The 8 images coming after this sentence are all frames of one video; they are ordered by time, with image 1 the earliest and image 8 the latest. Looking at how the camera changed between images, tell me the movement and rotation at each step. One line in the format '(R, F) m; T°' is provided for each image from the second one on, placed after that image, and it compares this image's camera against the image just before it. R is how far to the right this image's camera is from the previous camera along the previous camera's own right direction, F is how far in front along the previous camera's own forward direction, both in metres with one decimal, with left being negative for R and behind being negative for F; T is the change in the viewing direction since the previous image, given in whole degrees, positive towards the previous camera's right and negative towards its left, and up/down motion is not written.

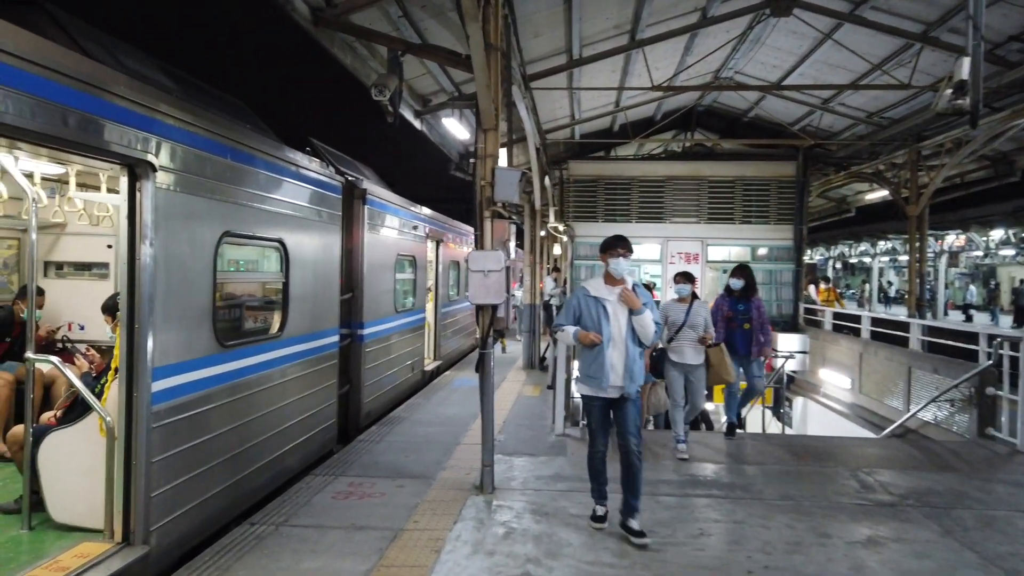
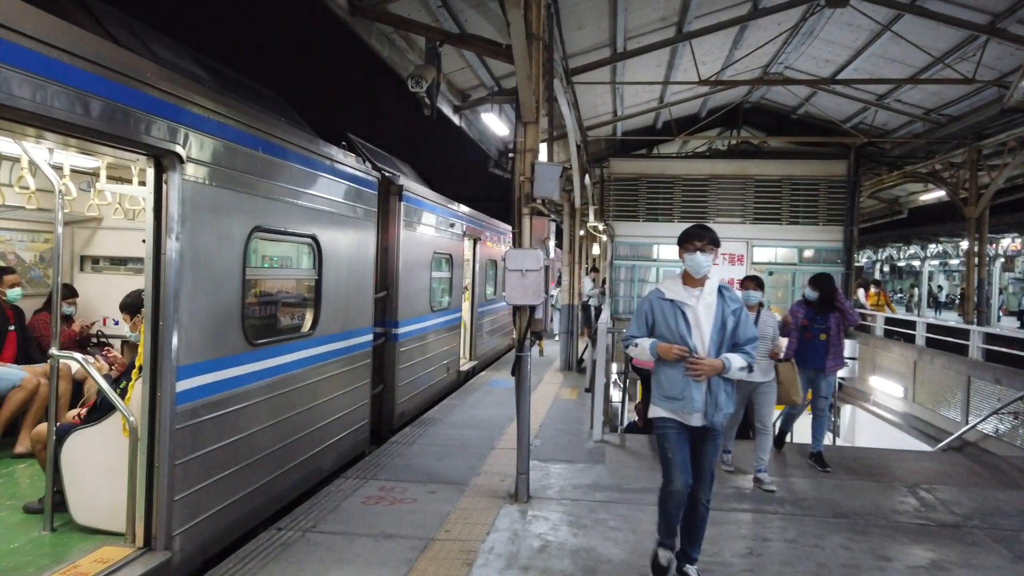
(0.0, +0.2) m; -3°
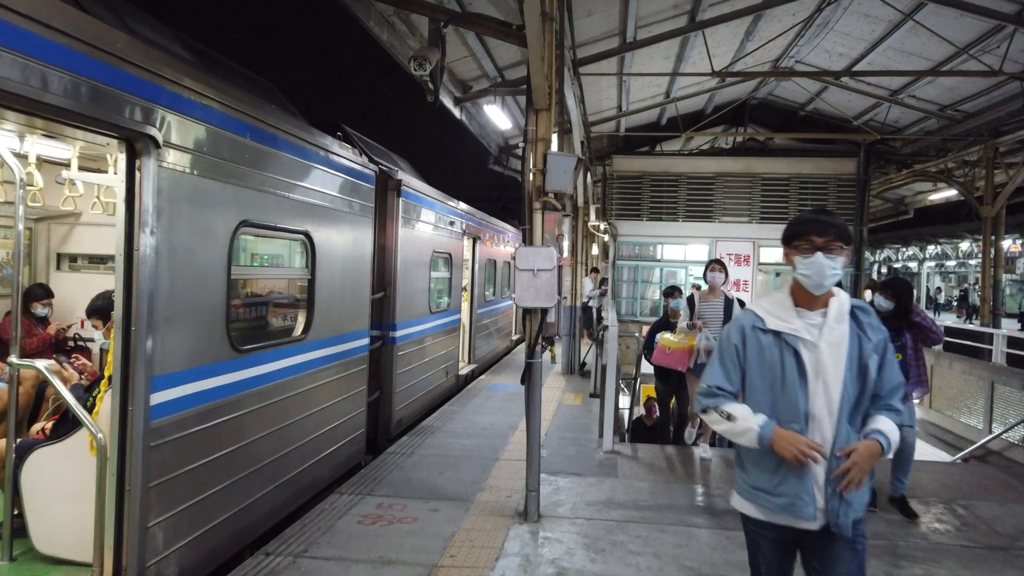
(-0.1, +0.3) m; +1°
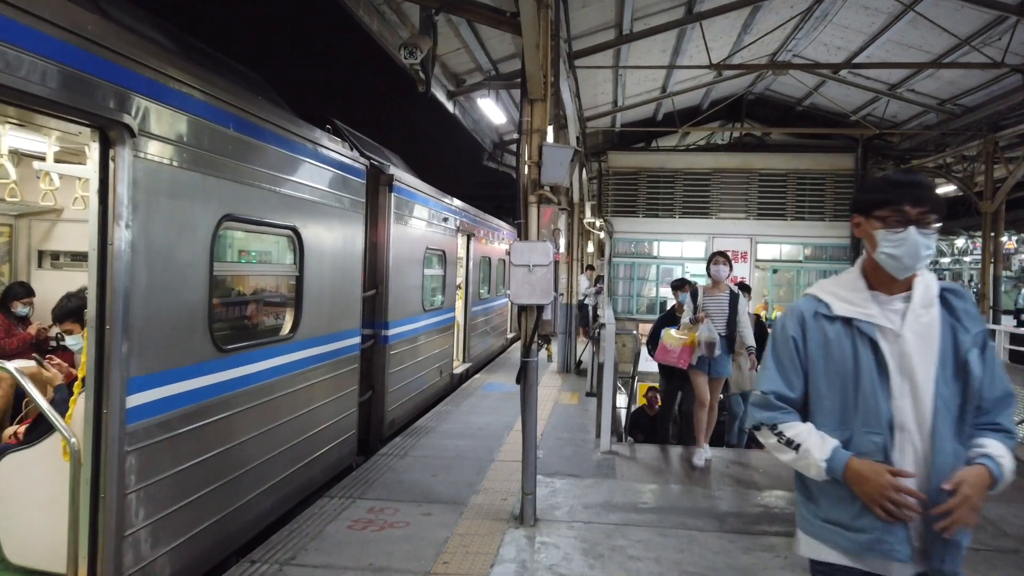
(0.0, +0.1) m; 0°
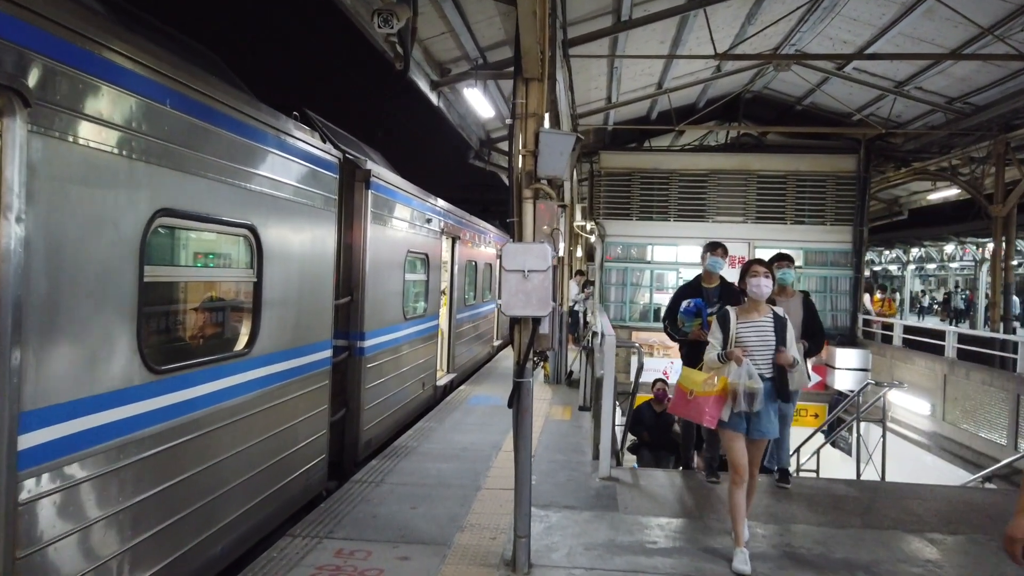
(0.0, +0.5) m; +1°
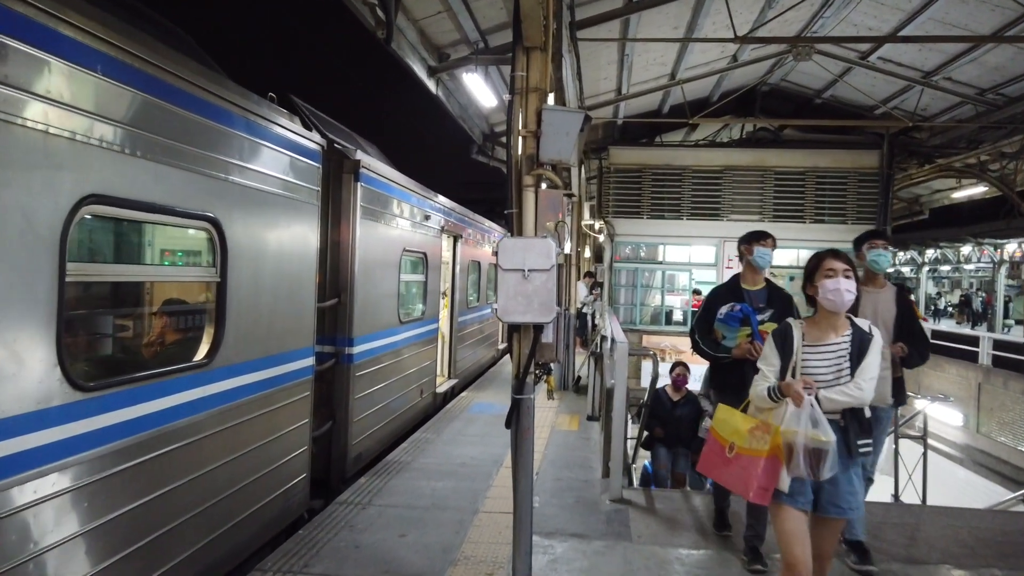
(0.0, +0.4) m; -1°
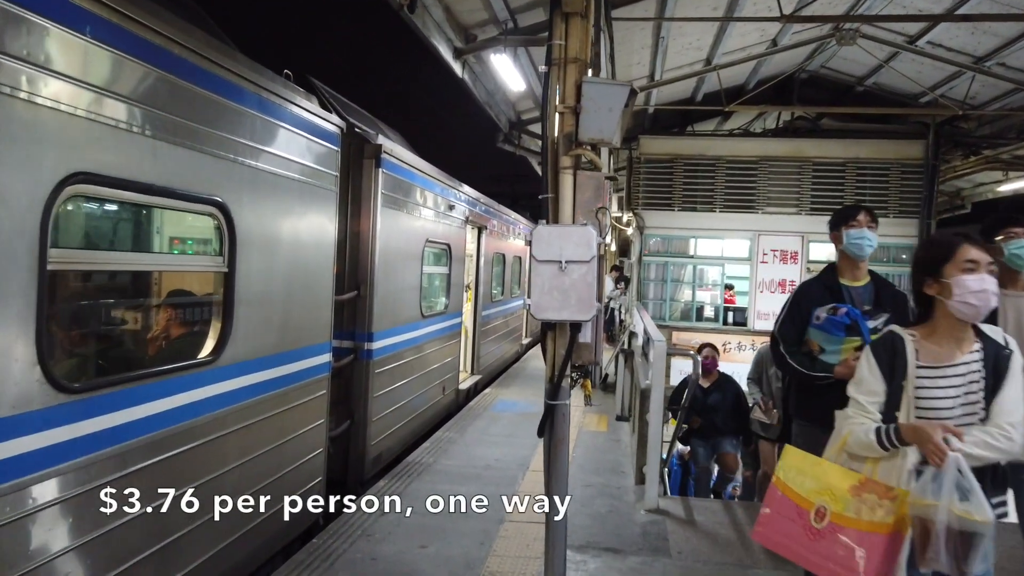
(-0.1, +0.3) m; -2°
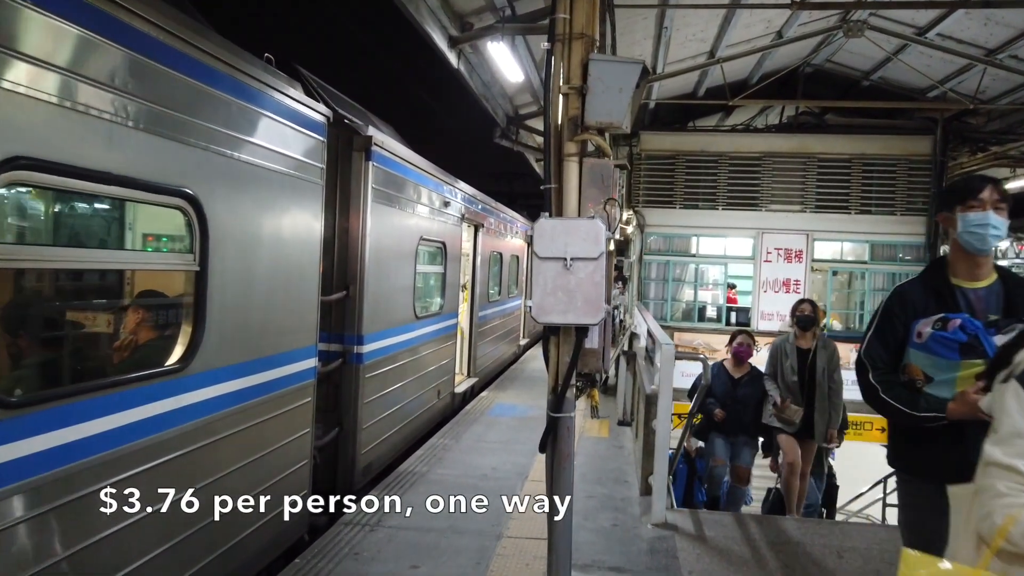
(0.0, +0.2) m; 0°
